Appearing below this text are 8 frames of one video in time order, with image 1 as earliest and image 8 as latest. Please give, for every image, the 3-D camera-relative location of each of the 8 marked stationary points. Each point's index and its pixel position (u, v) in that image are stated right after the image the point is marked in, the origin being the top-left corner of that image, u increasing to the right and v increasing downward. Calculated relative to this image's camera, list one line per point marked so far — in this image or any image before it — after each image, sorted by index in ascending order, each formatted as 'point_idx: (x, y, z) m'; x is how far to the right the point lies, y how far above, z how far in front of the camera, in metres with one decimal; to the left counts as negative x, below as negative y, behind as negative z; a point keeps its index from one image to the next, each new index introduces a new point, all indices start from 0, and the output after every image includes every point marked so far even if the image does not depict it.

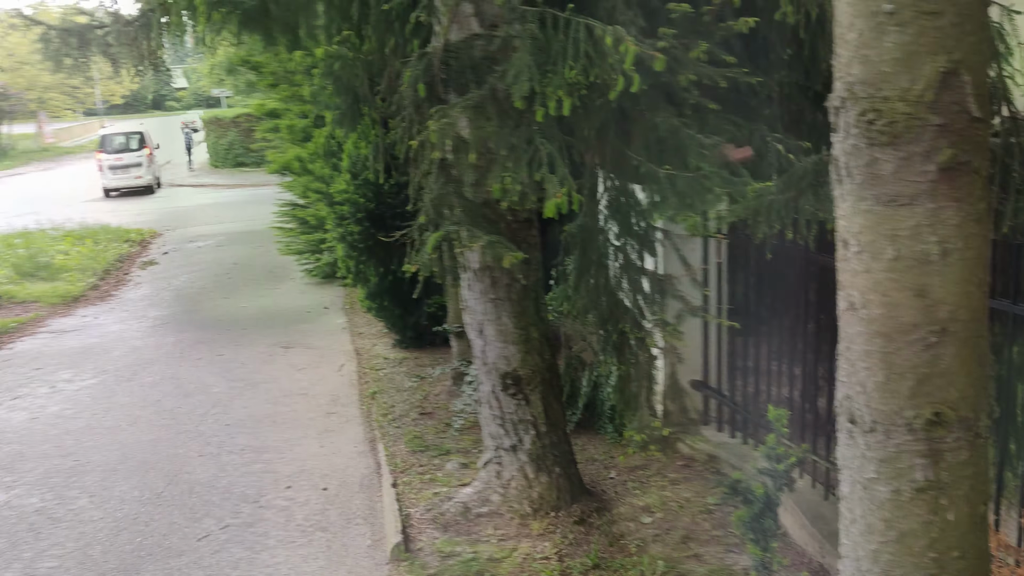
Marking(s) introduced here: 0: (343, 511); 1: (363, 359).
0: (-0.9, -1.1, +4.6) m
1: (-1.2, -0.6, +7.3) m
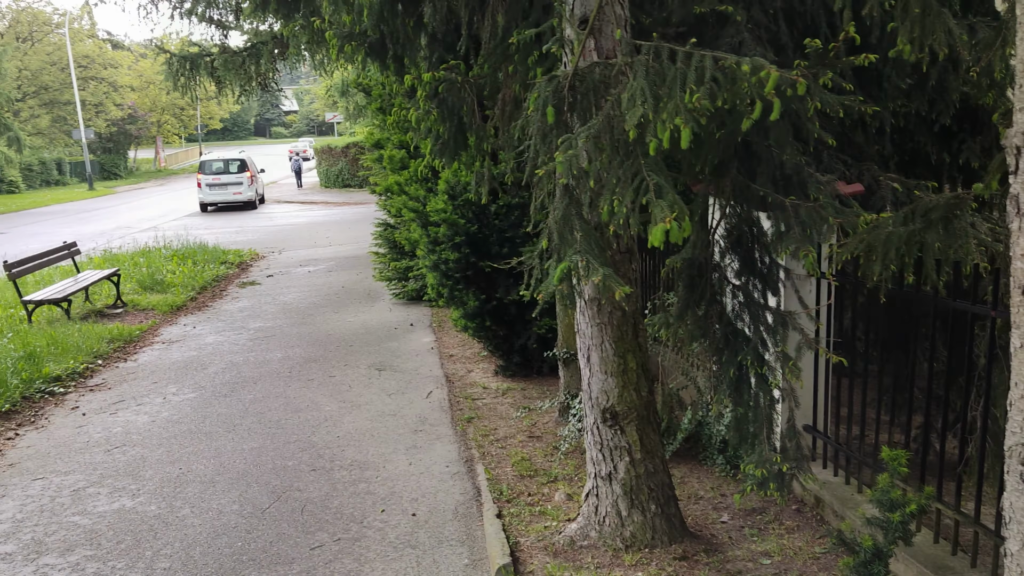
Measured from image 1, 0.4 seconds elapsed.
0: (-0.4, -1.3, +4.6) m
1: (-0.5, -0.8, +7.4) m
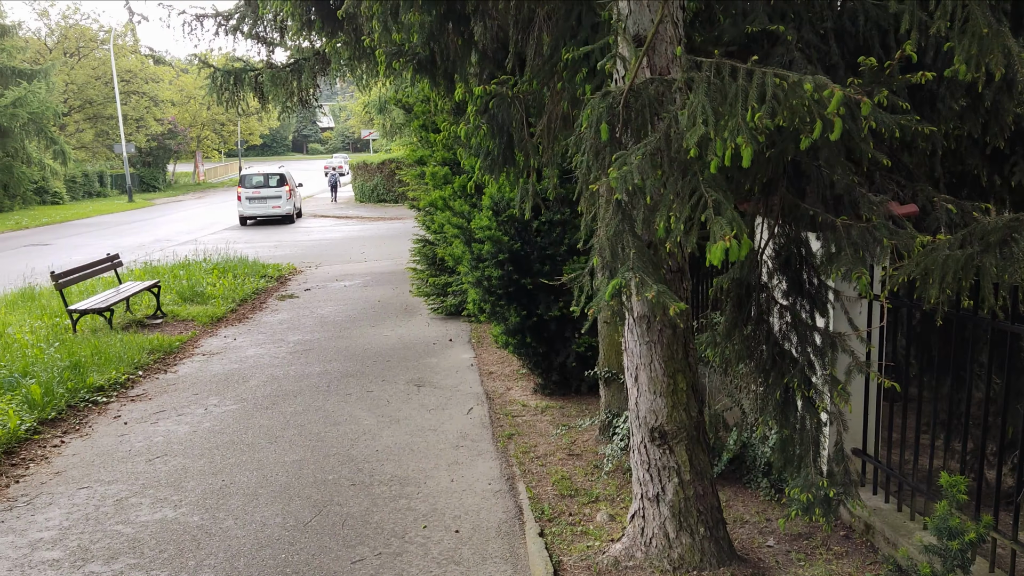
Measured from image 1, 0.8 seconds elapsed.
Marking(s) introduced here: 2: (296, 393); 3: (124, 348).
0: (-0.2, -1.3, +4.6) m
1: (-0.1, -1.0, +7.3) m
2: (-1.9, -0.9, +8.0) m
3: (-4.1, -0.6, +9.5) m
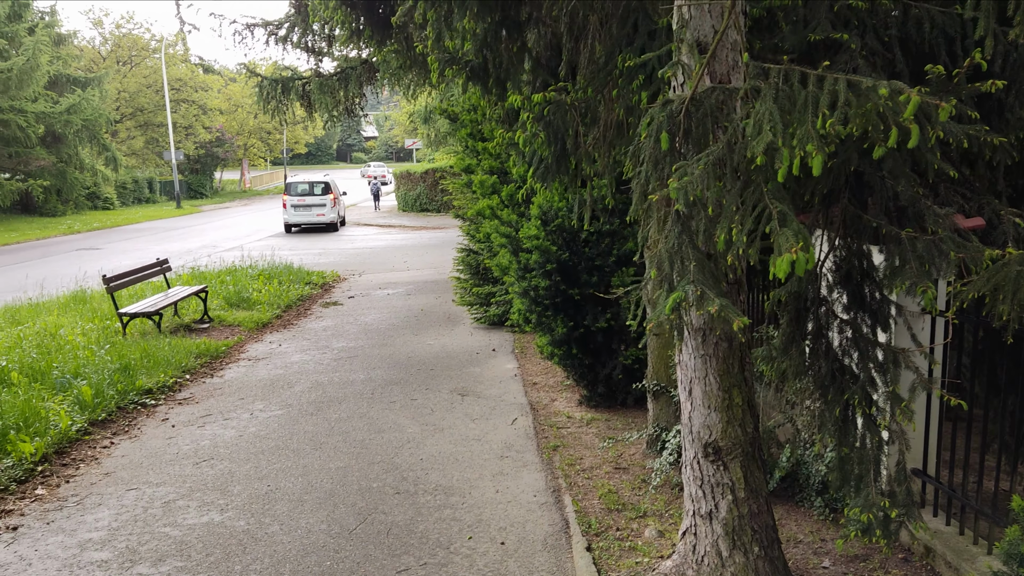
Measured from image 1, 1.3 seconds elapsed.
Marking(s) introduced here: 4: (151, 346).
0: (+0.1, -1.4, +4.5) m
1: (+0.2, -1.1, +7.3) m
2: (-1.5, -1.0, +8.0) m
3: (-3.7, -0.7, +9.6) m
4: (-4.0, -0.6, +9.8) m
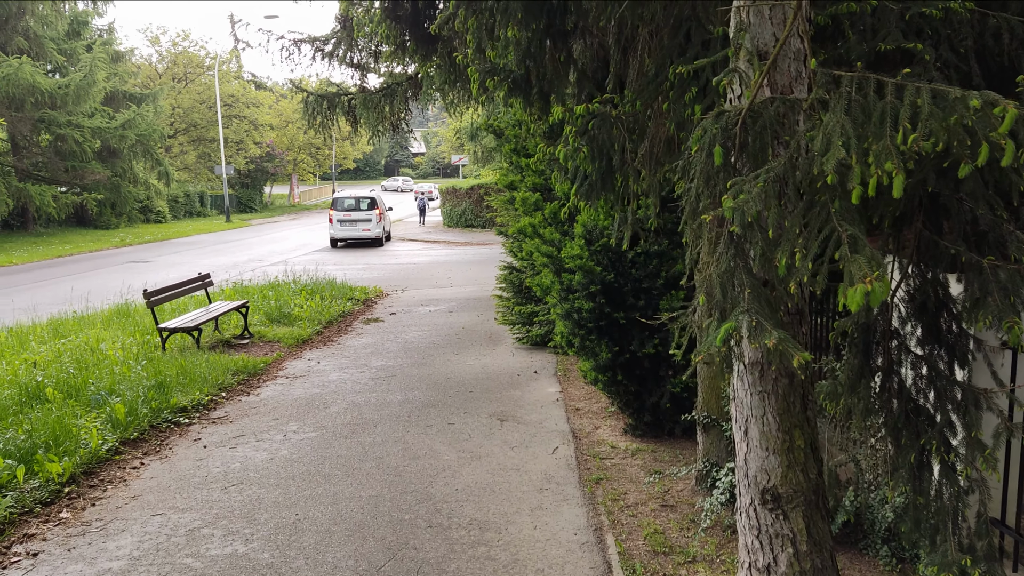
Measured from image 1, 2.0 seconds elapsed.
0: (+0.2, -1.5, +4.2) m
1: (+0.6, -1.2, +6.9) m
2: (-1.2, -1.2, +7.7) m
3: (-3.2, -0.9, +9.4) m
4: (-3.5, -0.8, +9.7) m
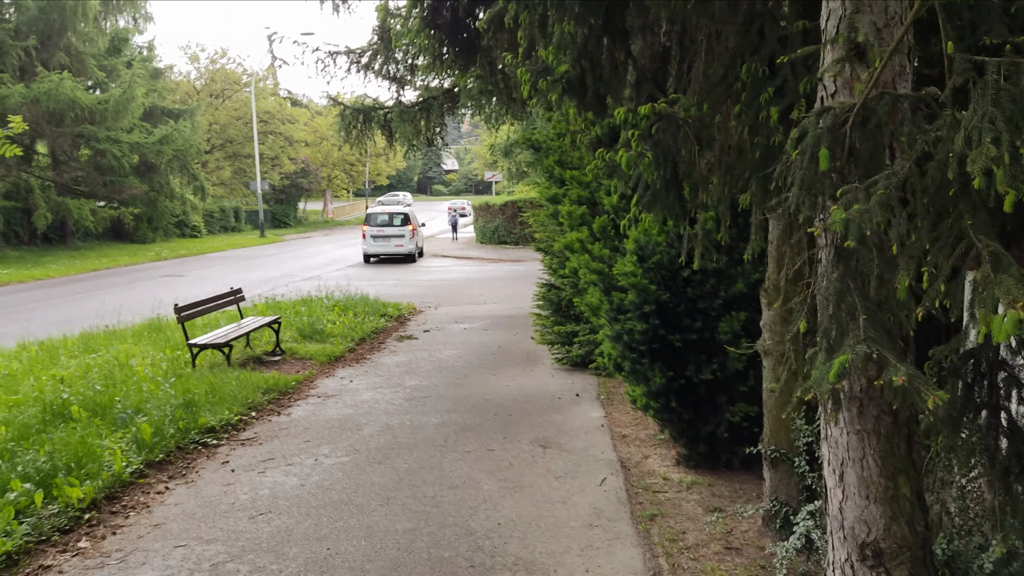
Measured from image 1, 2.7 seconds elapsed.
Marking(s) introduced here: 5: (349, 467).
0: (+0.5, -1.6, +3.7) m
1: (+0.9, -1.4, +6.5) m
2: (-0.8, -1.3, +7.4) m
3: (-2.8, -1.0, +9.1) m
4: (-3.1, -1.0, +9.4) m
5: (-1.3, -1.4, +6.9) m
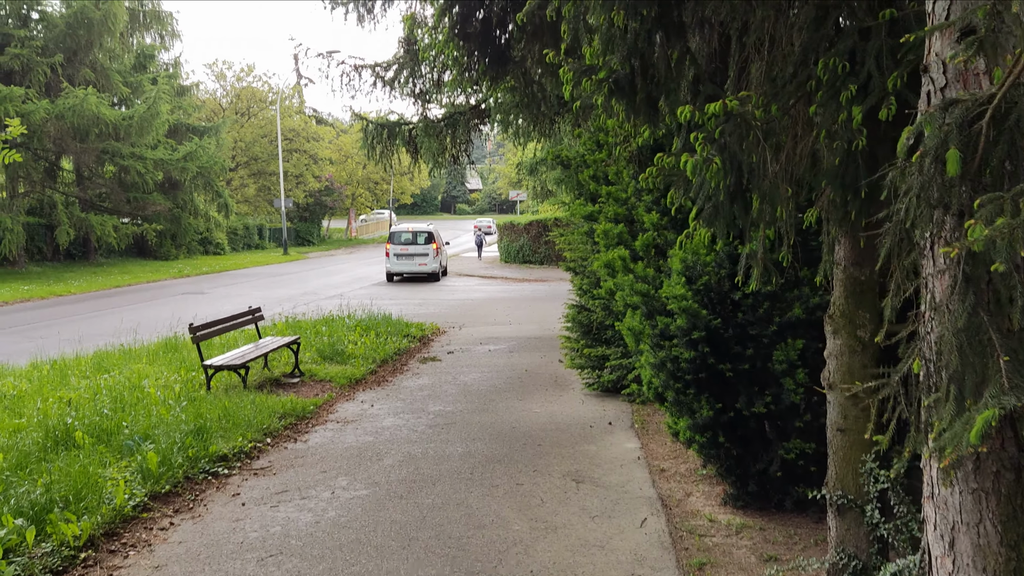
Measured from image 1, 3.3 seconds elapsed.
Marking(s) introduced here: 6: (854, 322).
0: (+0.6, -1.7, +3.2) m
1: (+1.1, -1.5, +5.9) m
2: (-0.6, -1.5, +6.9) m
3: (-2.5, -1.2, +8.7) m
4: (-2.8, -1.2, +9.0) m
5: (-1.0, -1.5, +6.4) m
6: (+1.7, -0.2, +4.5) m
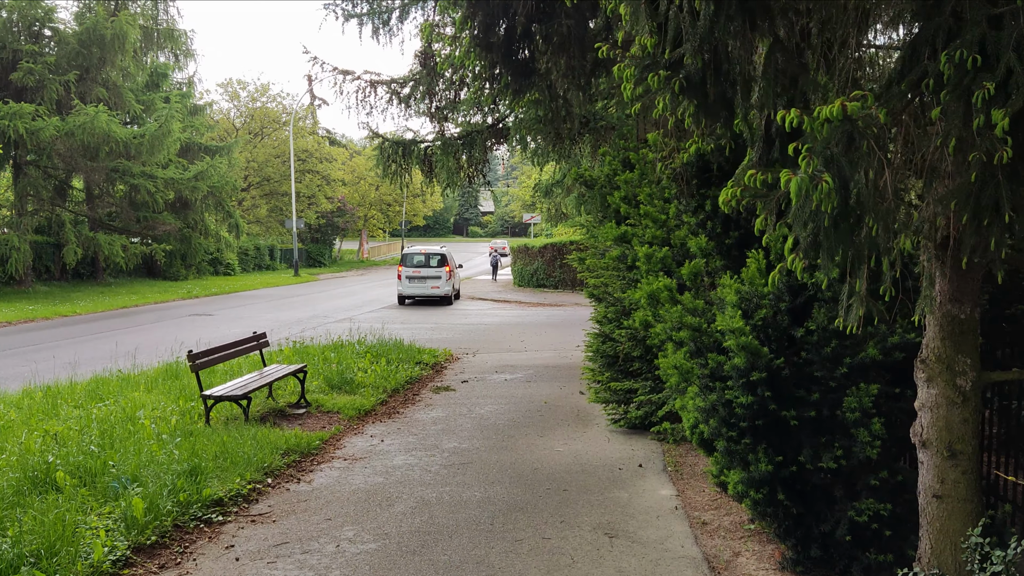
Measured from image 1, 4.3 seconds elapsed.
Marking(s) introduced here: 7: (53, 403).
0: (+0.7, -1.8, +2.5) m
1: (+1.3, -1.7, +5.2) m
2: (-0.4, -1.7, +6.2) m
3: (-2.3, -1.5, +8.0) m
4: (-2.6, -1.4, +8.3) m
5: (-0.9, -1.7, +5.7) m
6: (+1.9, -0.3, +3.8) m
7: (-5.0, -1.3, +9.6) m
